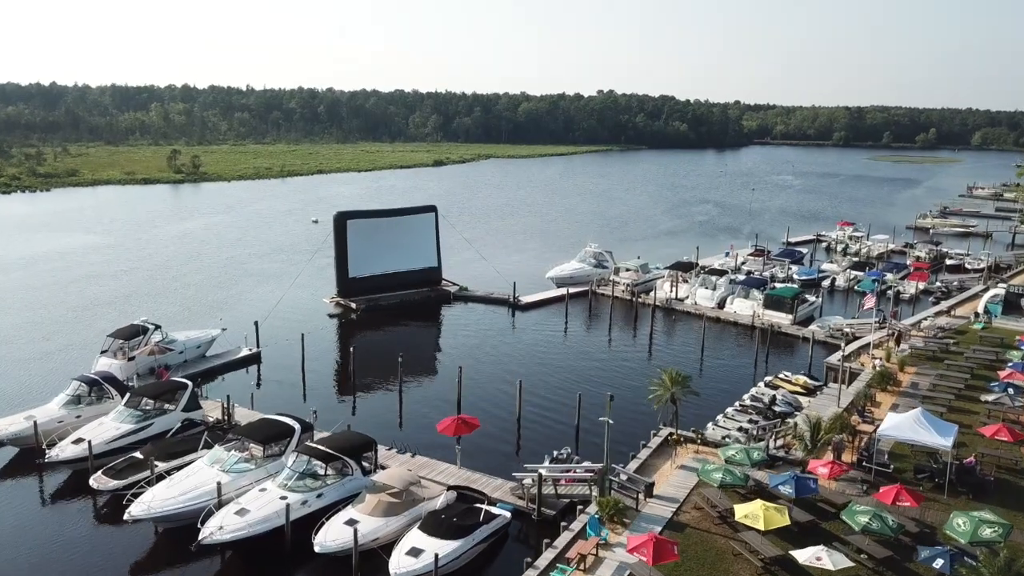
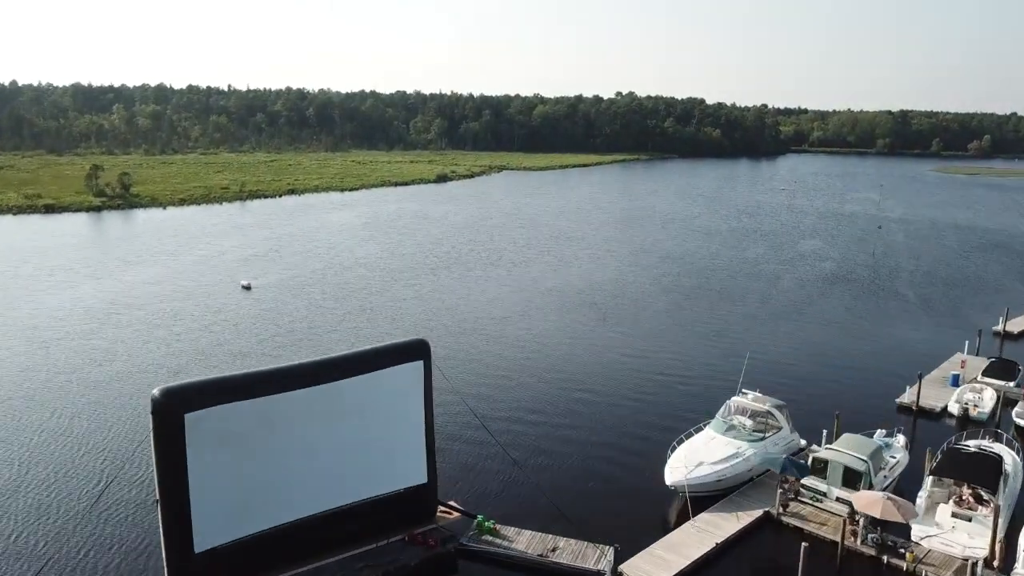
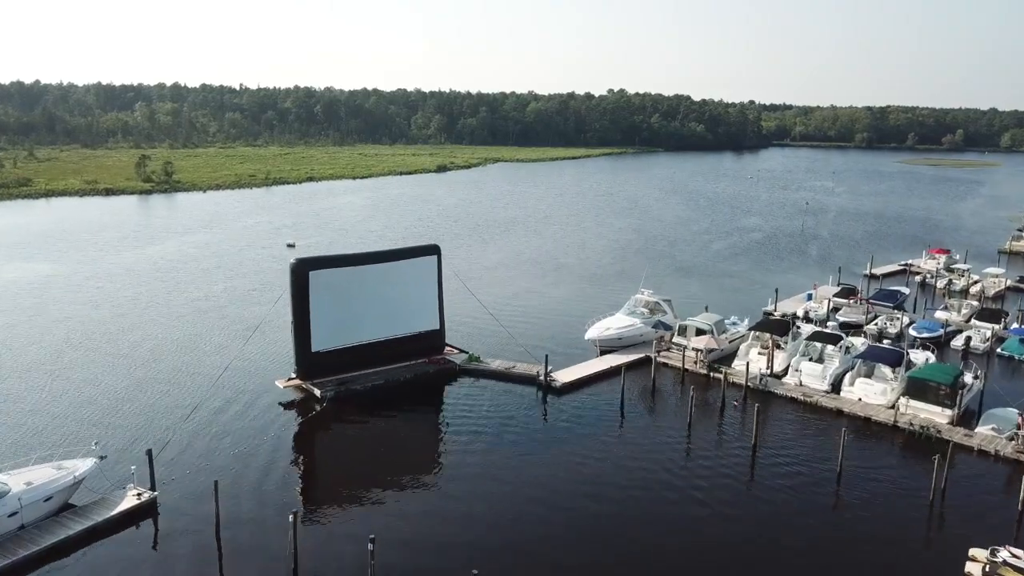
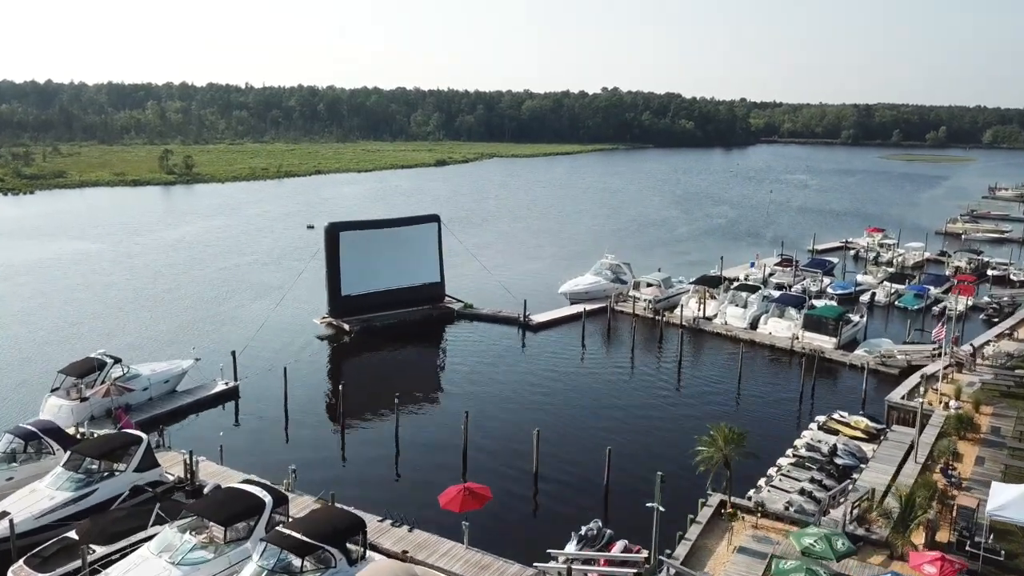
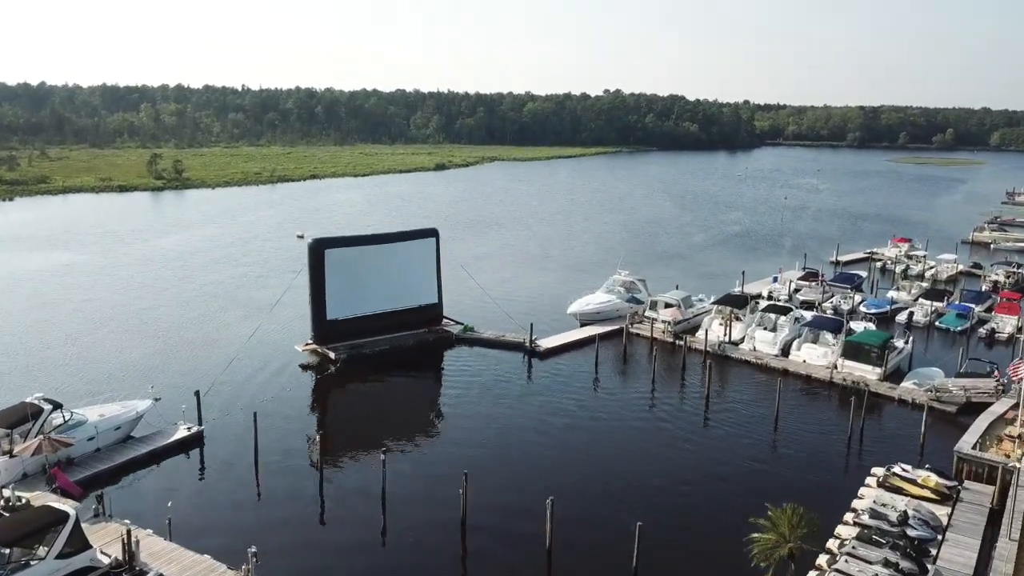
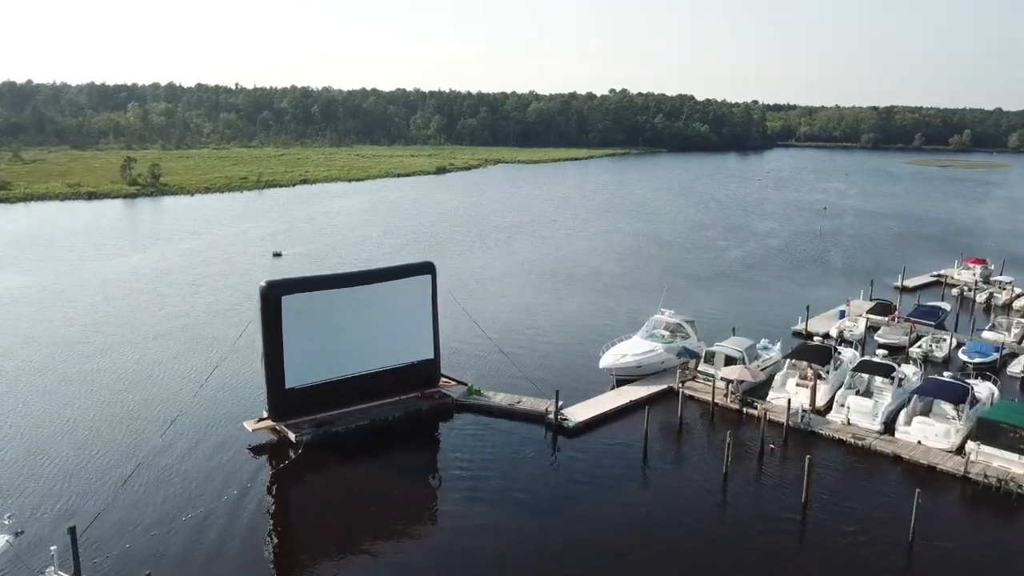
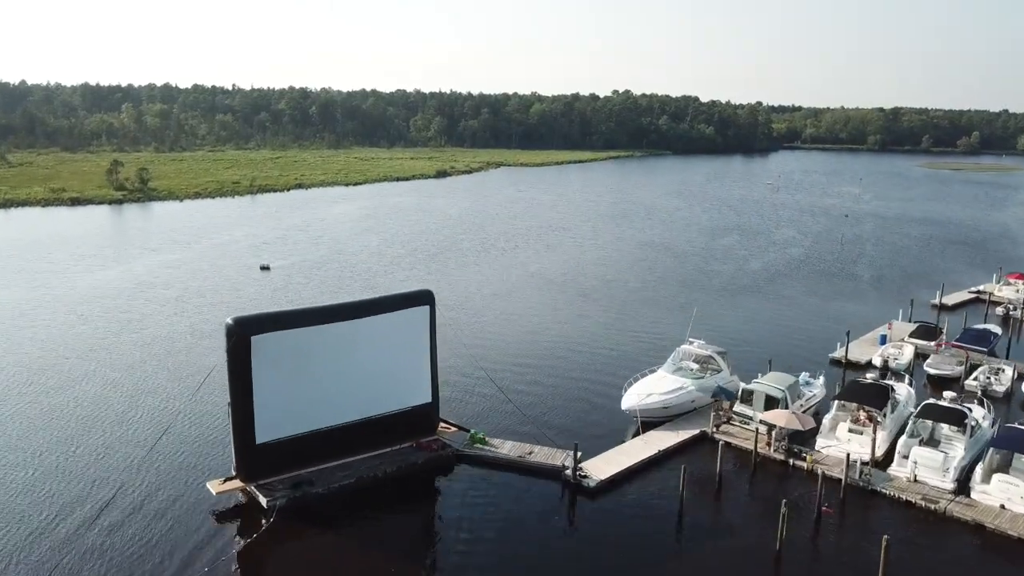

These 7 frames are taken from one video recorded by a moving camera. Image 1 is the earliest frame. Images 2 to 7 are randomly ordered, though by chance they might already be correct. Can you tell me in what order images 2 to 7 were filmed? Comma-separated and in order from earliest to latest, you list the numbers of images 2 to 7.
4, 5, 3, 6, 7, 2
